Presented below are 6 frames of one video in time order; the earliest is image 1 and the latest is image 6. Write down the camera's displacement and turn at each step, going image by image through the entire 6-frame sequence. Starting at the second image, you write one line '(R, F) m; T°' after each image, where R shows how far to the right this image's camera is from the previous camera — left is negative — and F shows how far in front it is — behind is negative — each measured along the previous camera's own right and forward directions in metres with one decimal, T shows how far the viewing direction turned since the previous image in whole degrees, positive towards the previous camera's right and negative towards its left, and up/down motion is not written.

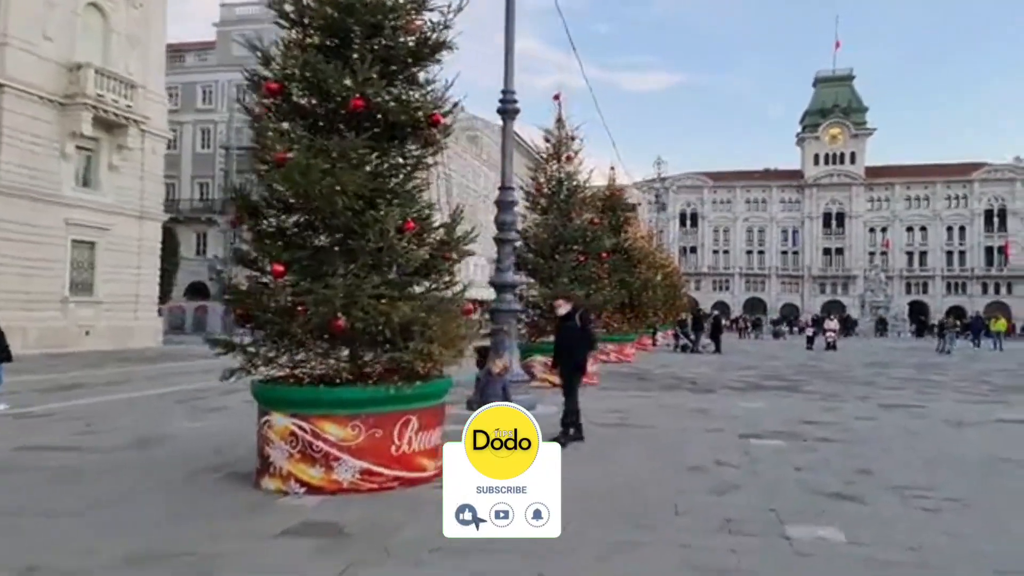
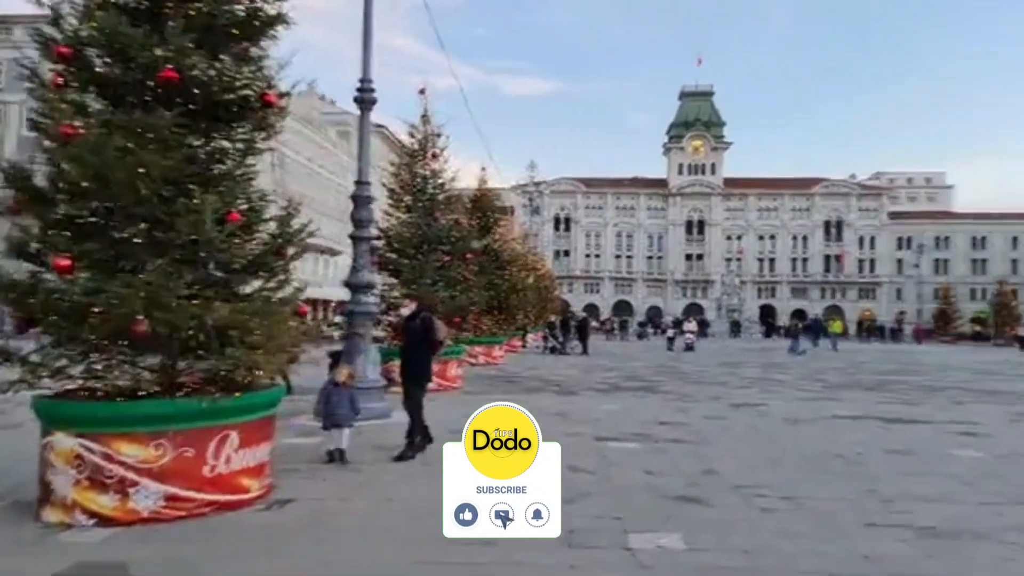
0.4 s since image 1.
(+0.6, +0.5) m; +9°
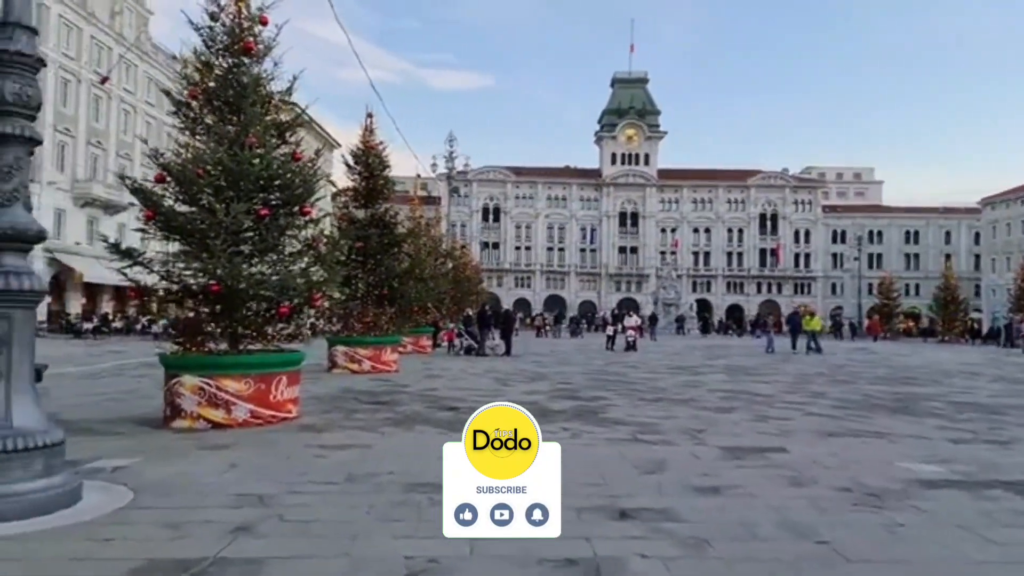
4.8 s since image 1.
(+1.1, +6.1) m; +5°
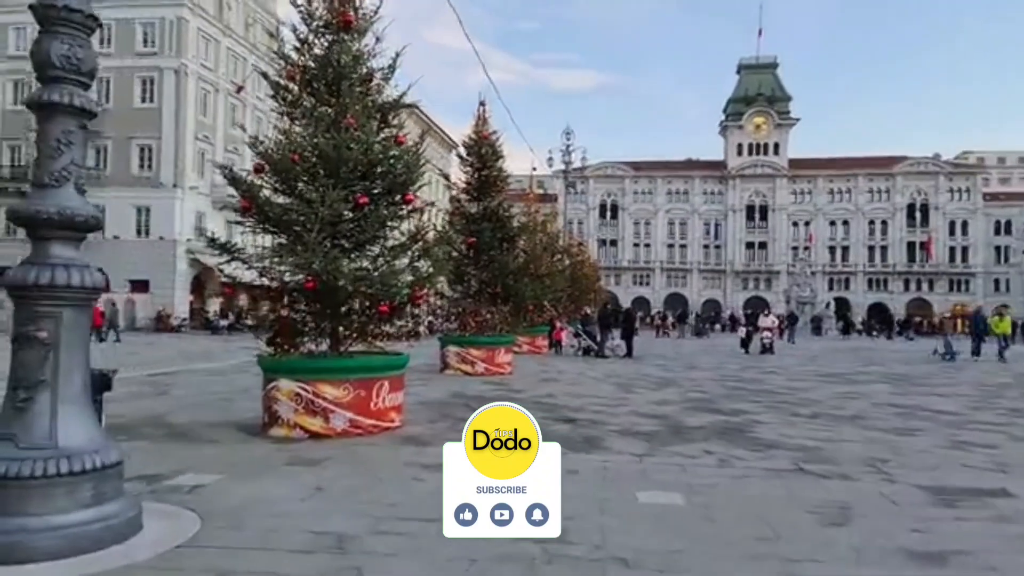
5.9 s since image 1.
(-0.2, +1.5) m; -10°
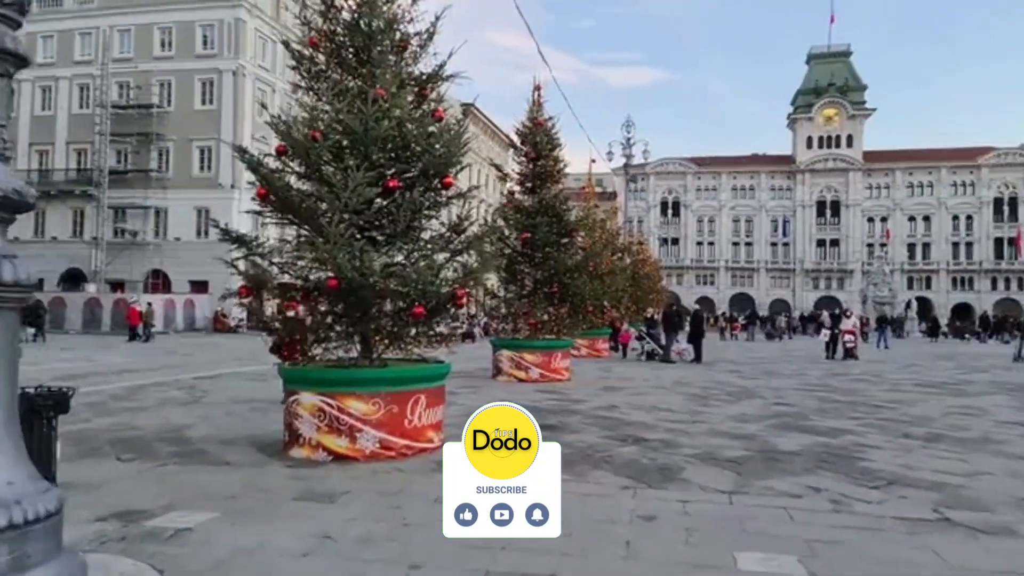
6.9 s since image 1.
(0.0, +1.5) m; -5°
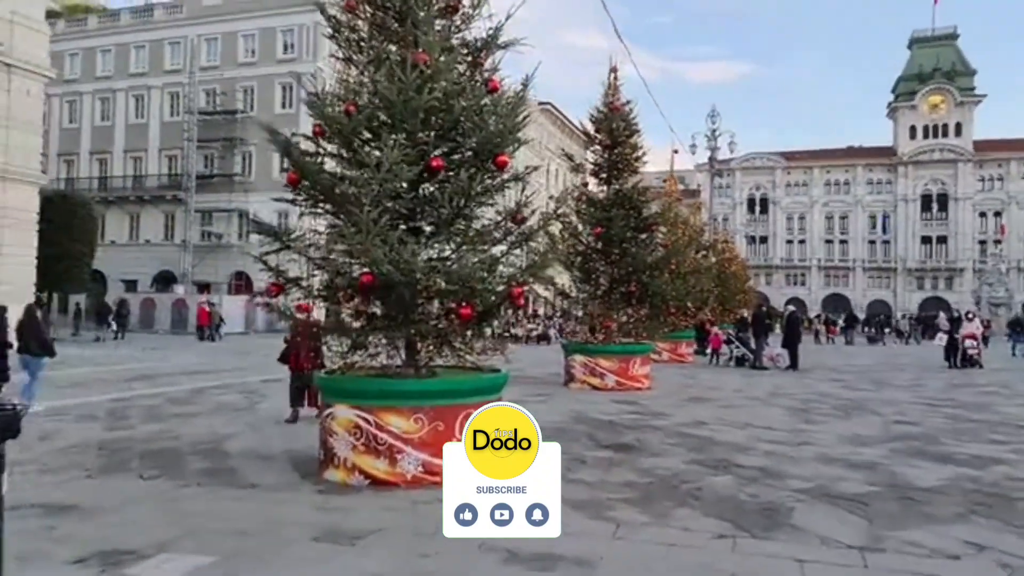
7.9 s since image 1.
(+0.1, +1.3) m; -7°
